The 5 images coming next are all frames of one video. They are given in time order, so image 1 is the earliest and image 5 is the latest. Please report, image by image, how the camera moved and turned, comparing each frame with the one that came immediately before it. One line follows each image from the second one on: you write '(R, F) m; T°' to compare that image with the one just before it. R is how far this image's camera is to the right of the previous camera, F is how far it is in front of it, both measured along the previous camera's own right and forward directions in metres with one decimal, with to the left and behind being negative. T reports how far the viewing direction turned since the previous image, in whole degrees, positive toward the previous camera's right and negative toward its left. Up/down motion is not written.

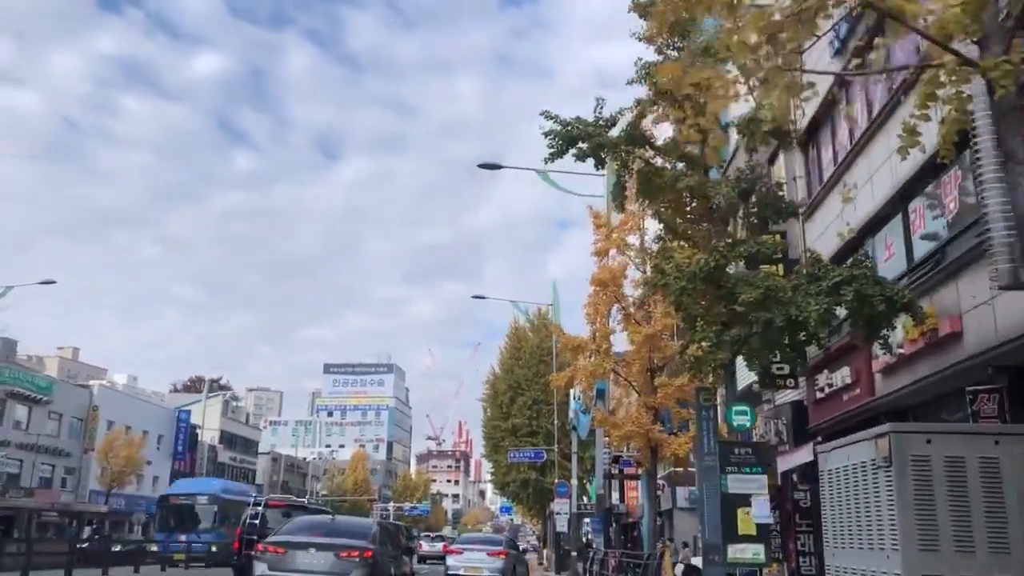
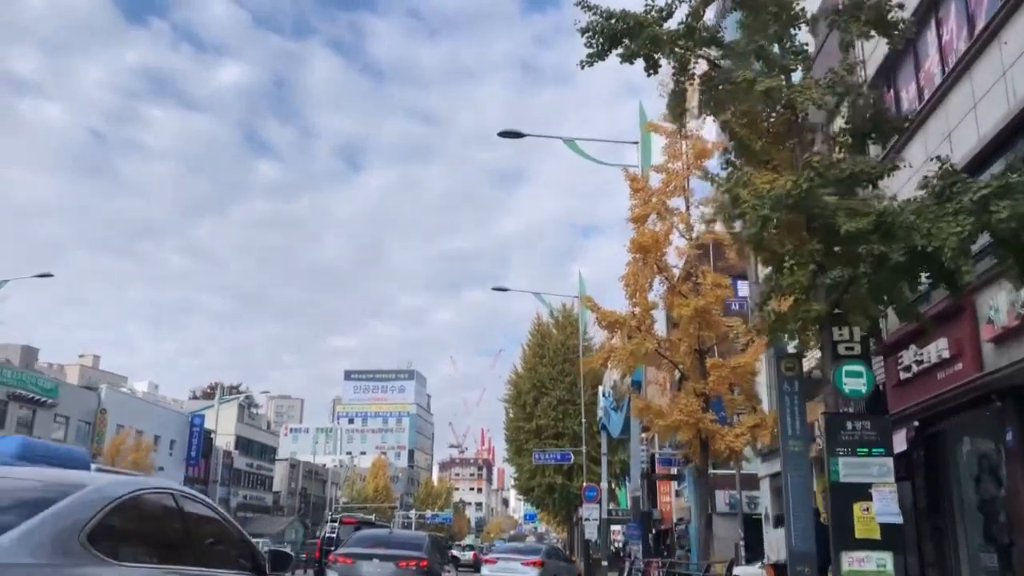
(-0.1, +2.5) m; -1°
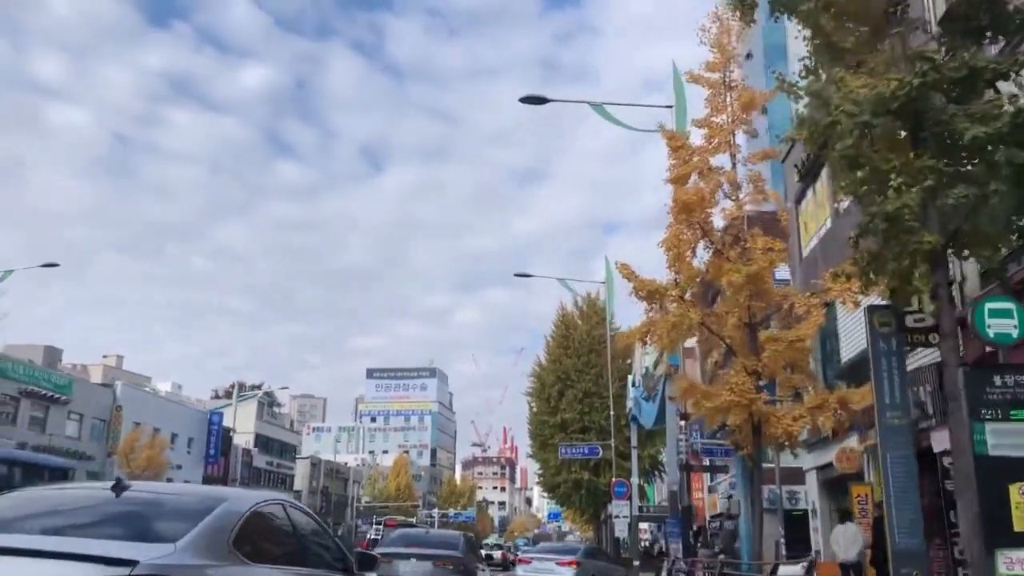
(-0.1, +1.8) m; -1°
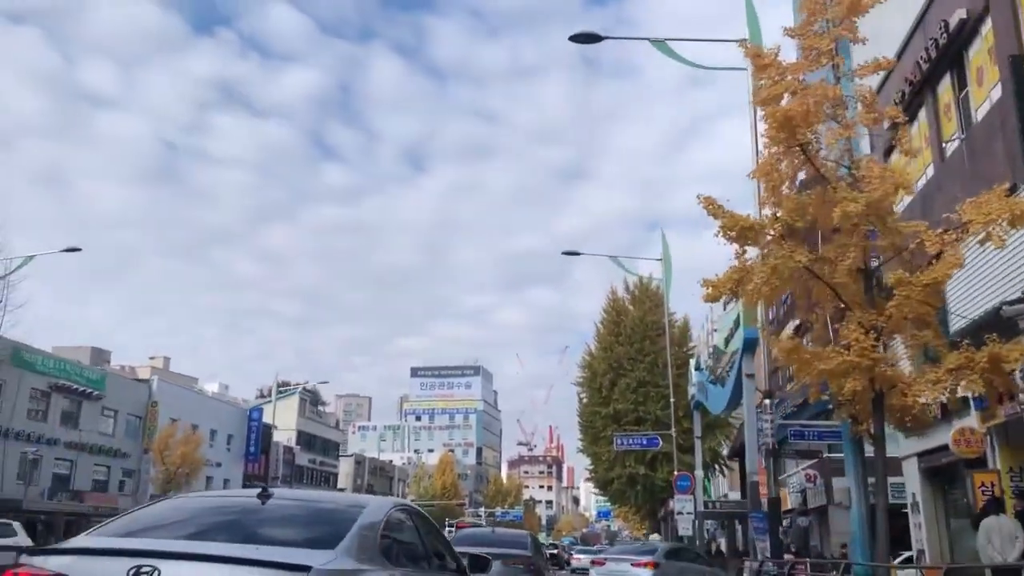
(-0.2, +2.7) m; -3°
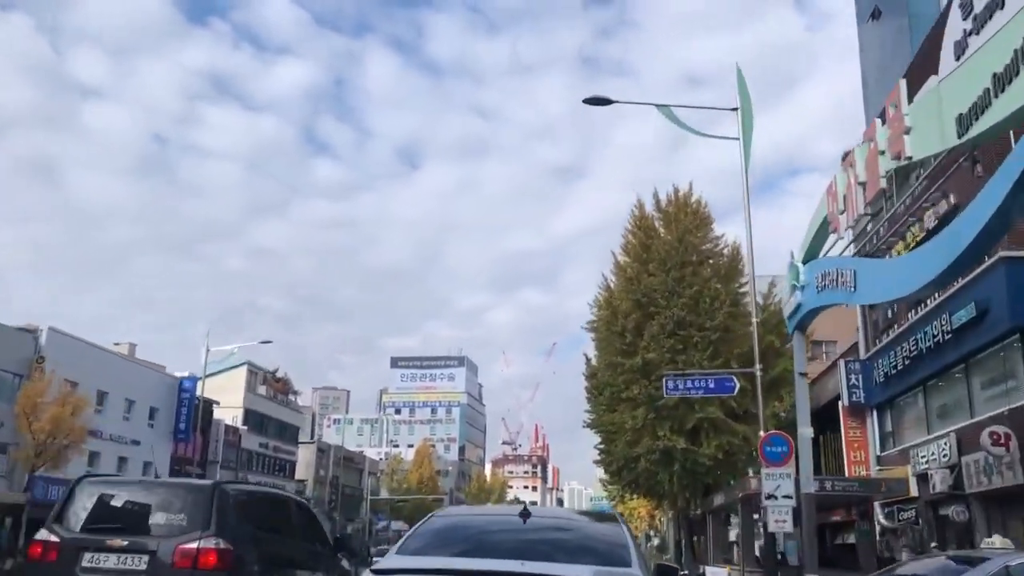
(-0.1, +11.7) m; +1°
